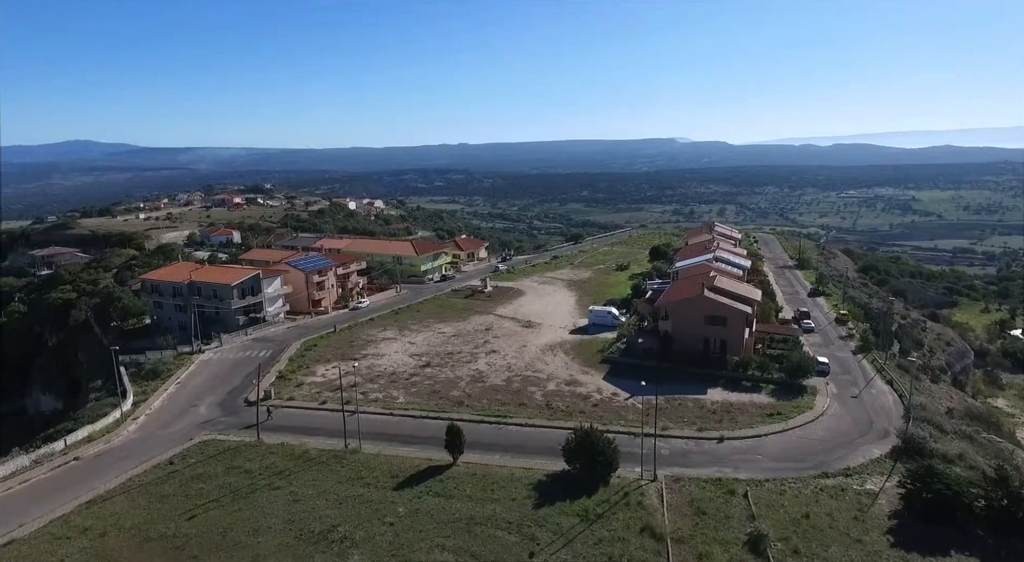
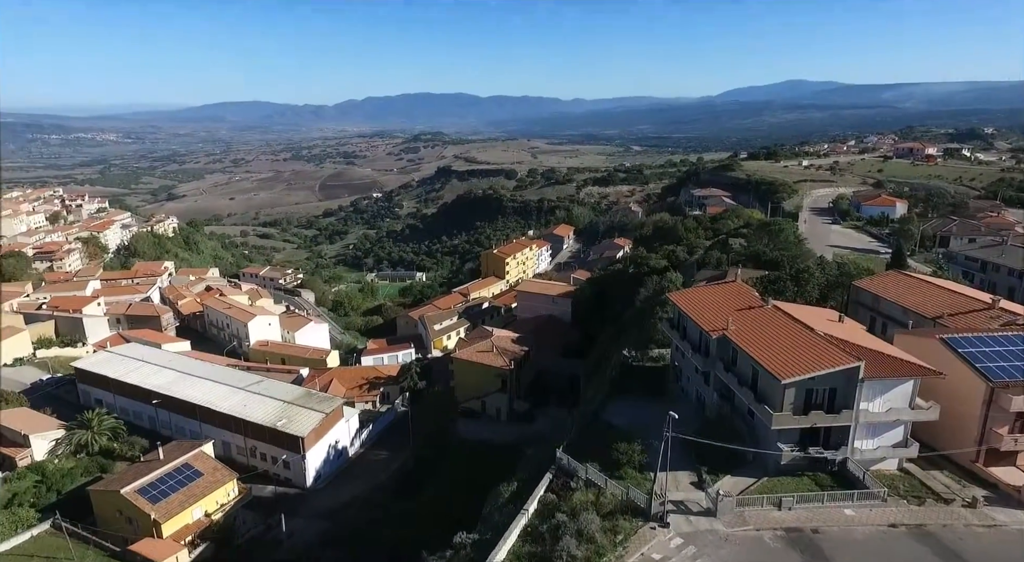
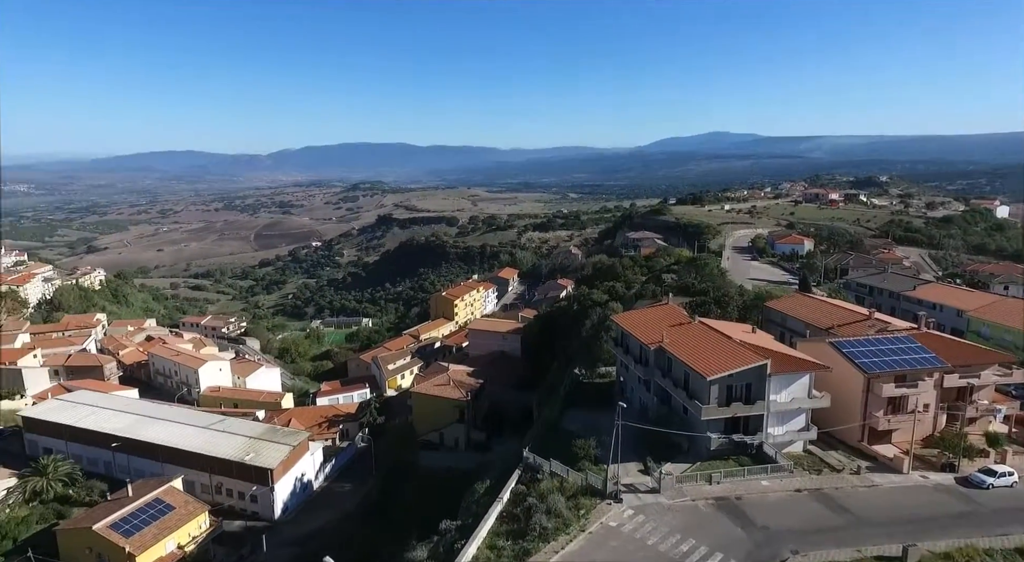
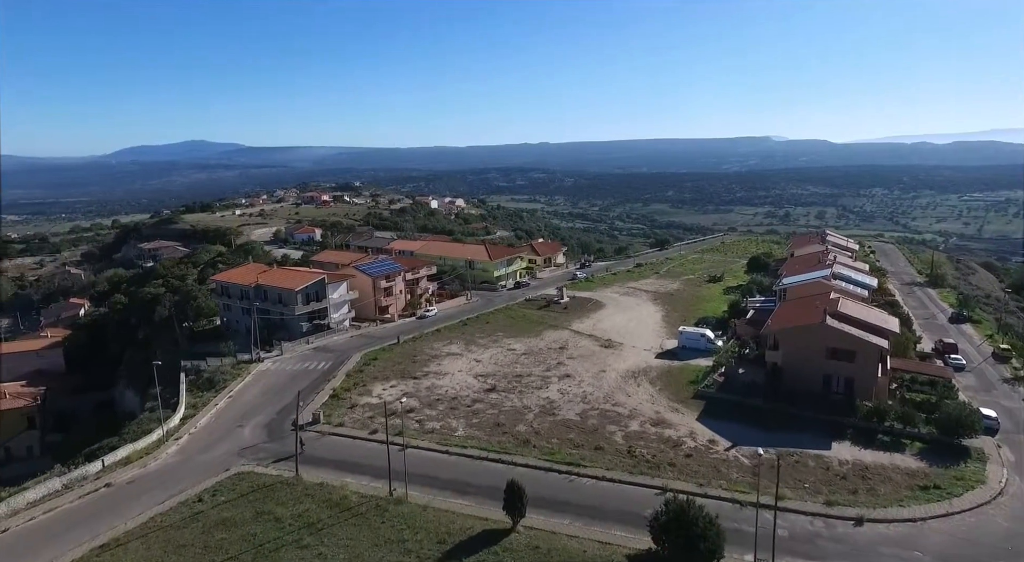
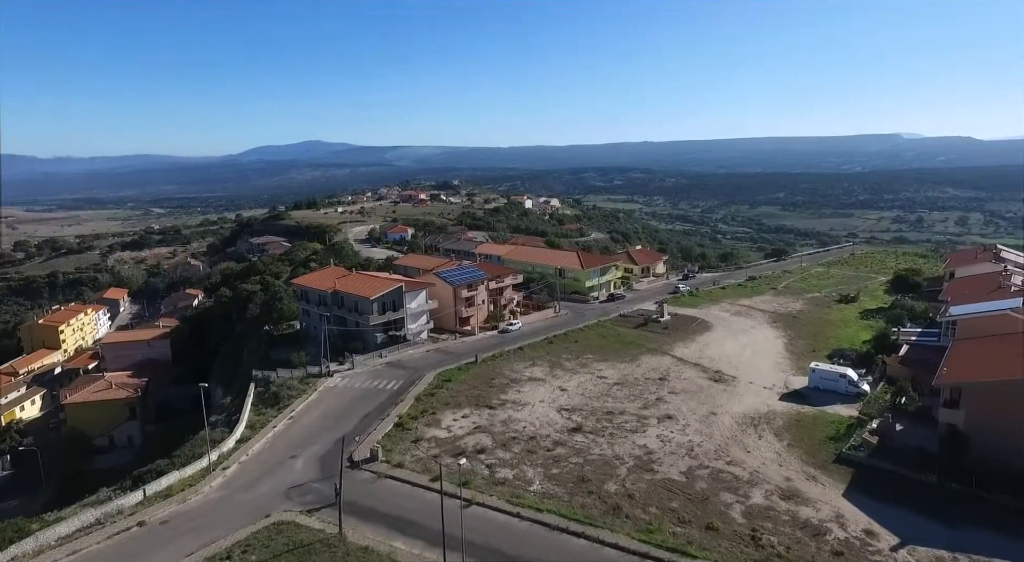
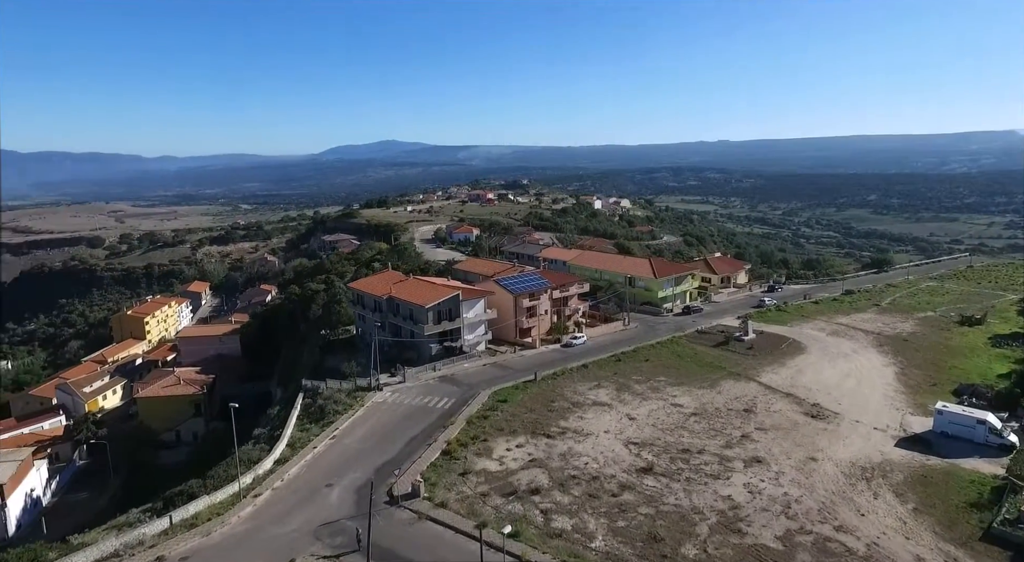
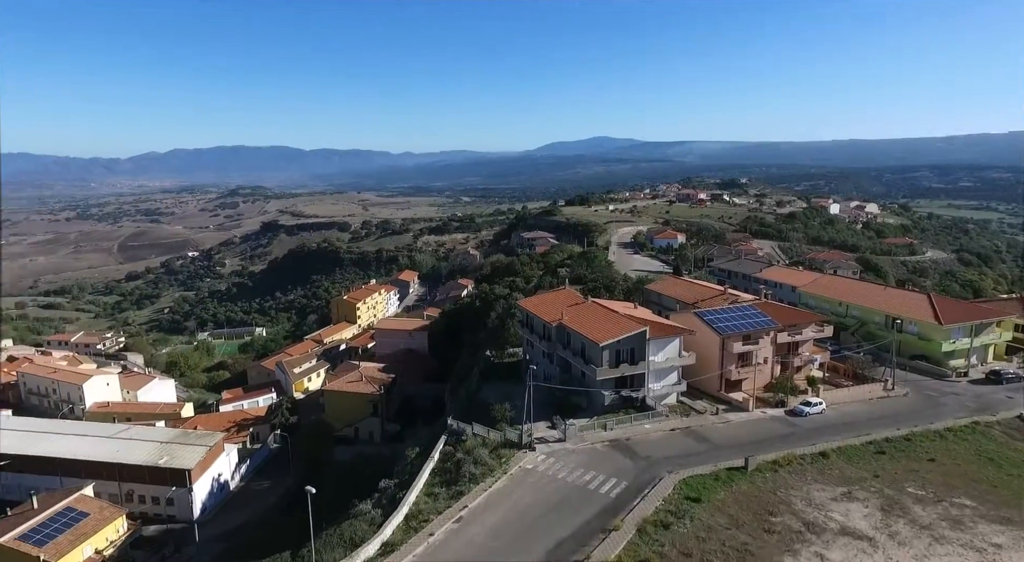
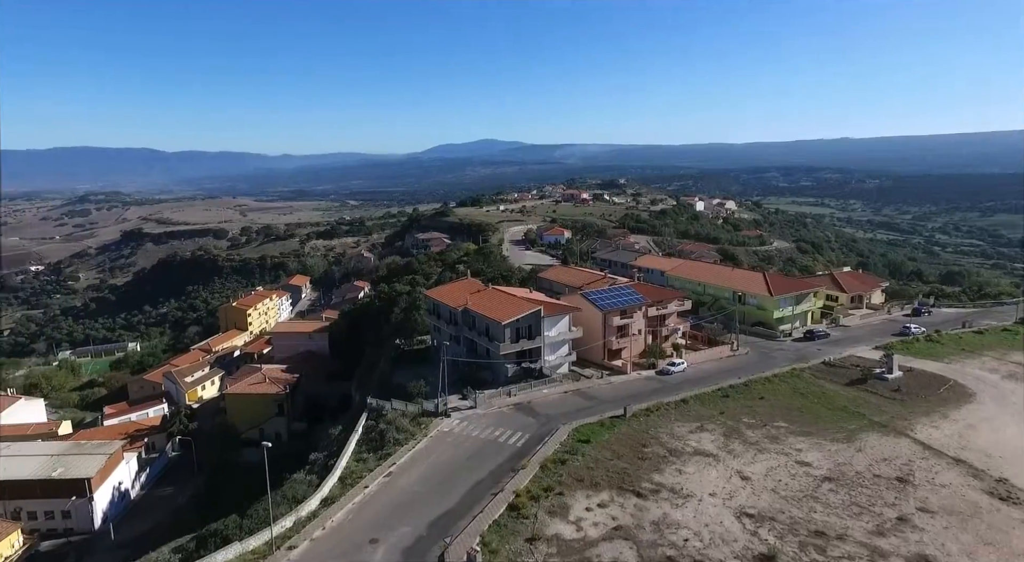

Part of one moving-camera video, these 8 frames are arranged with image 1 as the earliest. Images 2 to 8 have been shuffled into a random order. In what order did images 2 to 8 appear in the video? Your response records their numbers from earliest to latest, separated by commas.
4, 5, 6, 8, 7, 3, 2
